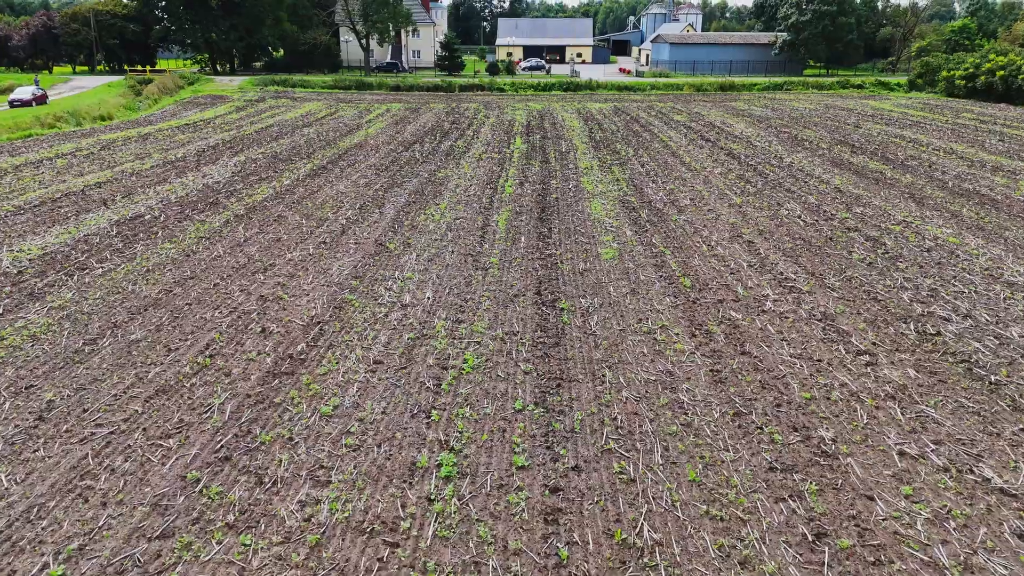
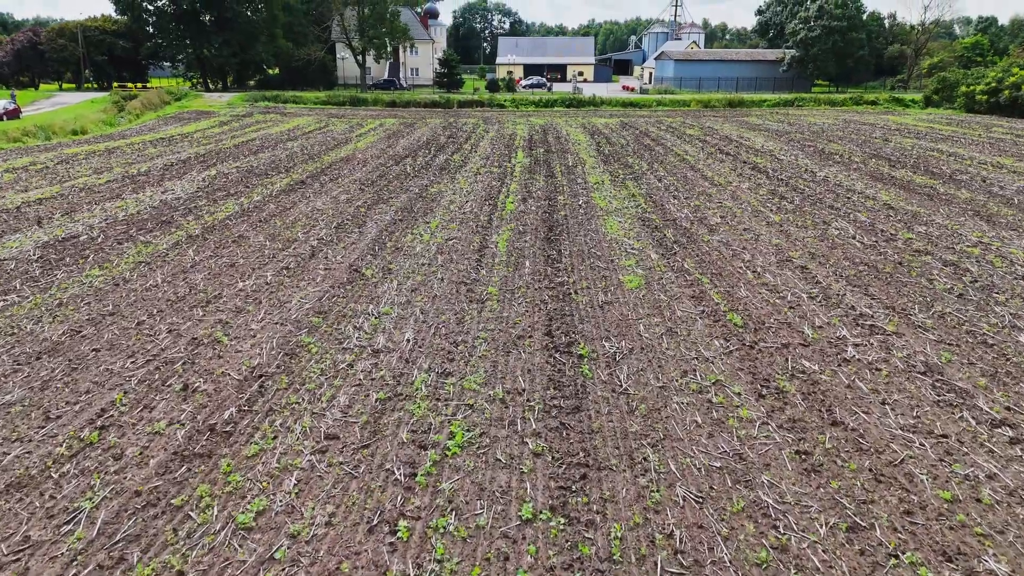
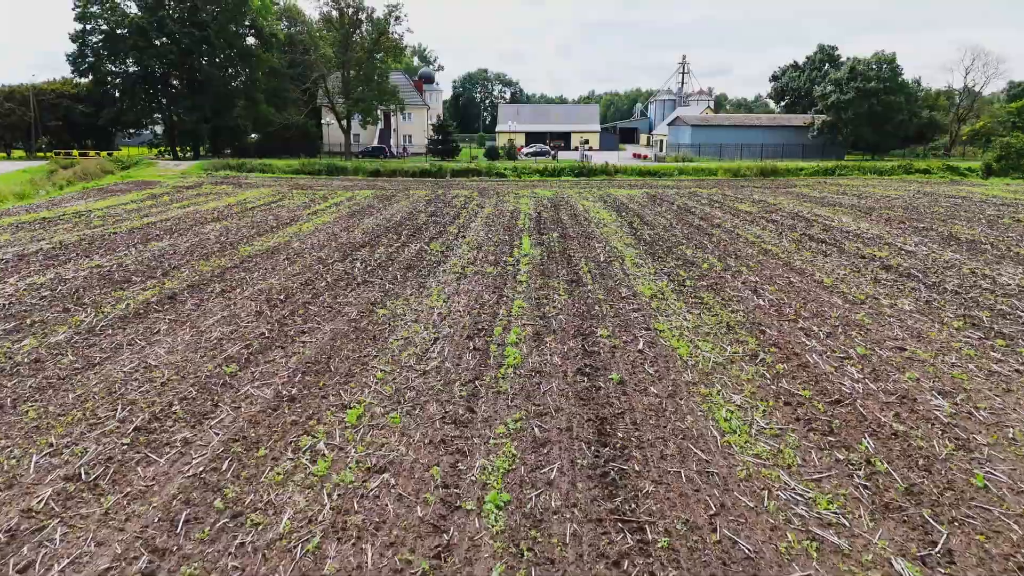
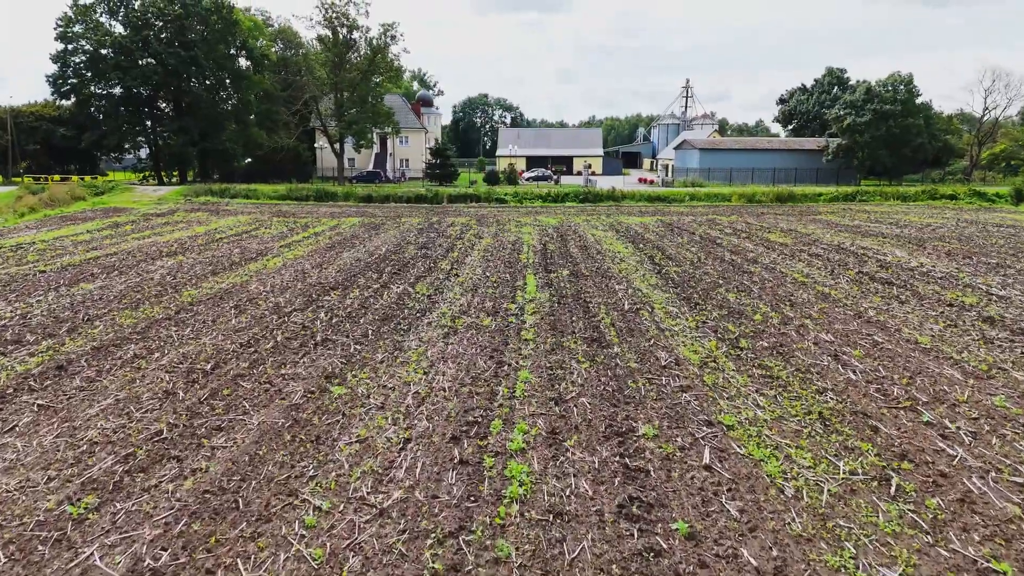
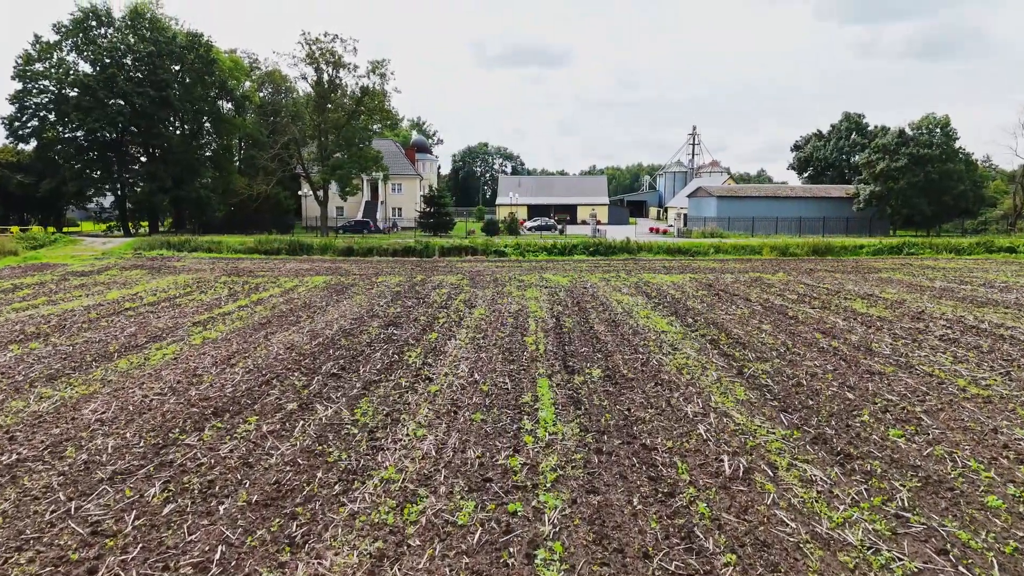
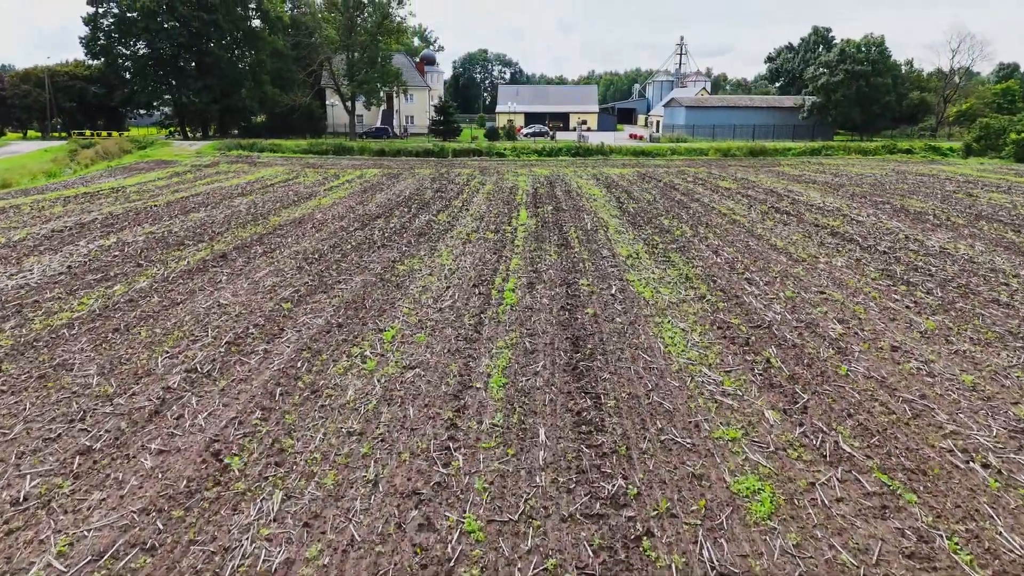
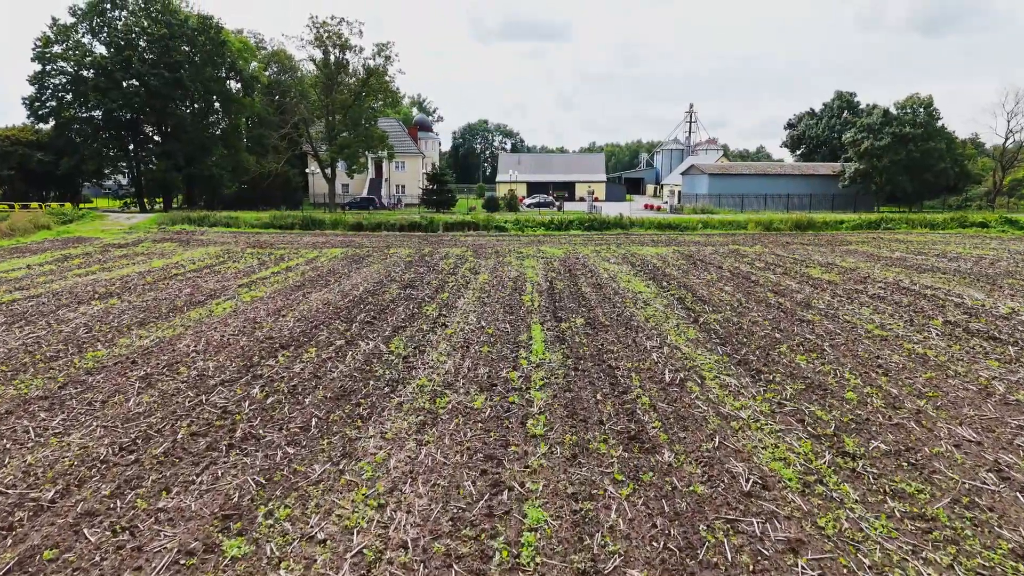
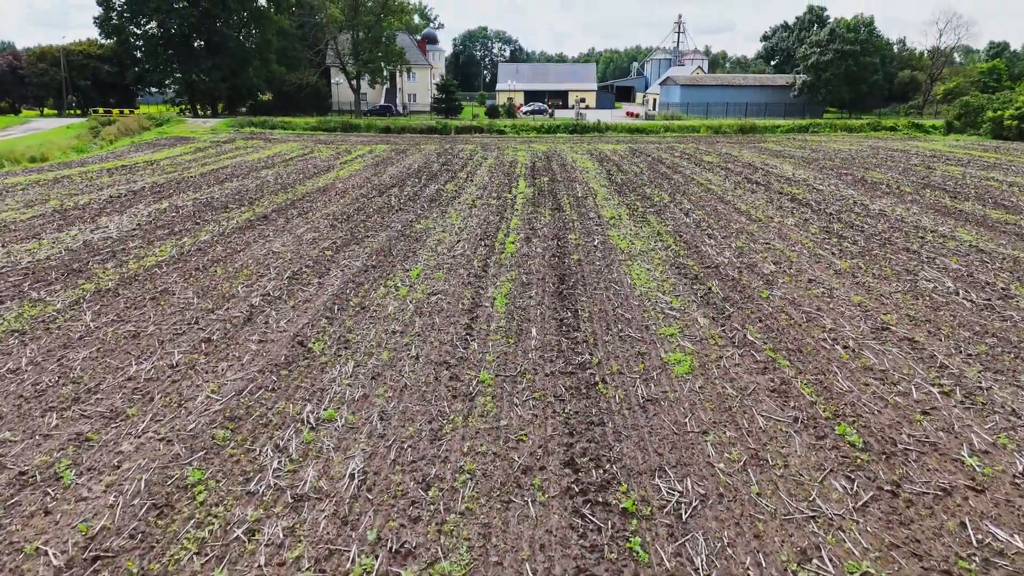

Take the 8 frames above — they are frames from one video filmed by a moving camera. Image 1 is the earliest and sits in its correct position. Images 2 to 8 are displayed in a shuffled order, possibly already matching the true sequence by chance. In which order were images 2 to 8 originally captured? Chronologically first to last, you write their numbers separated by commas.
2, 8, 6, 3, 4, 7, 5
